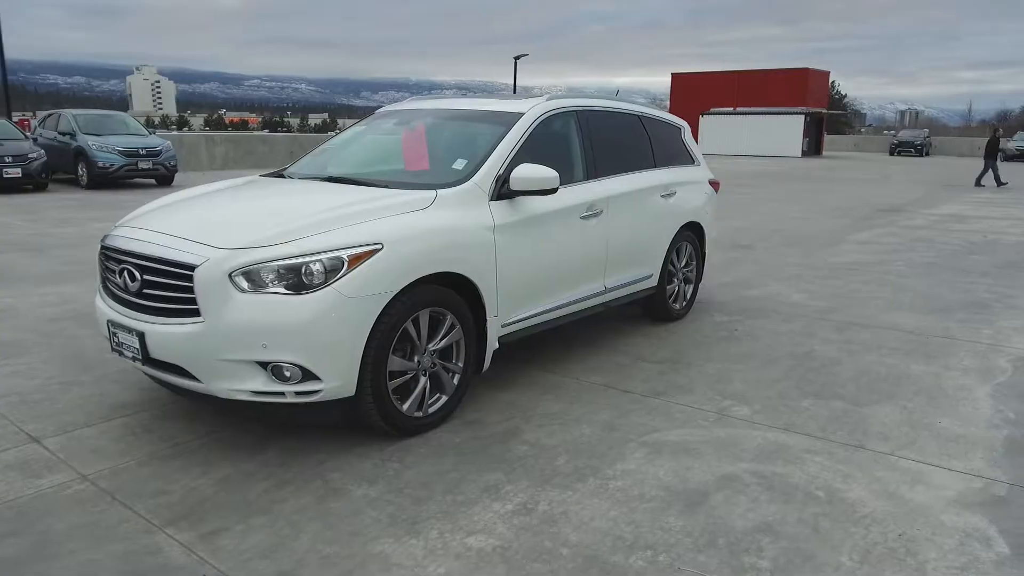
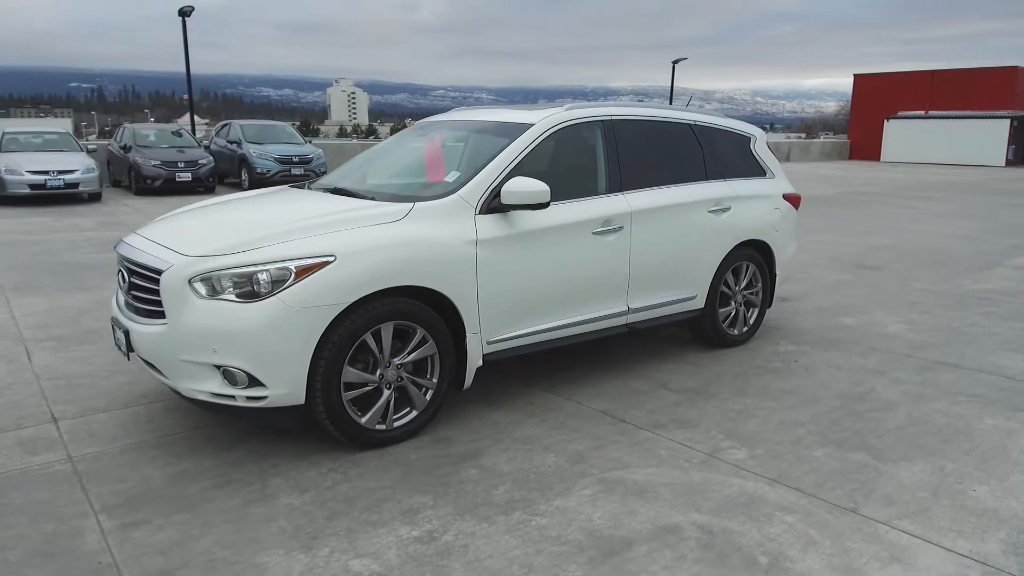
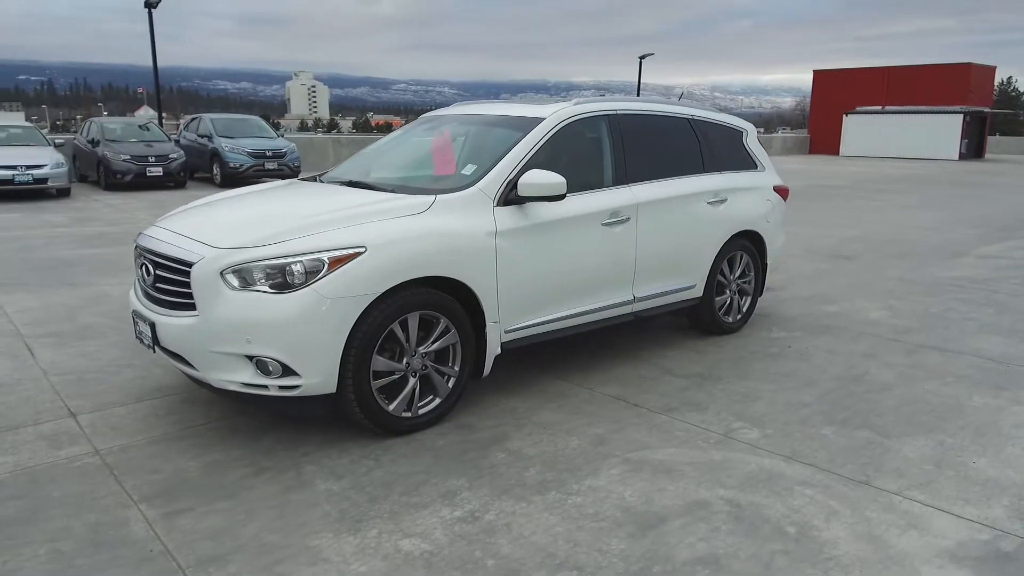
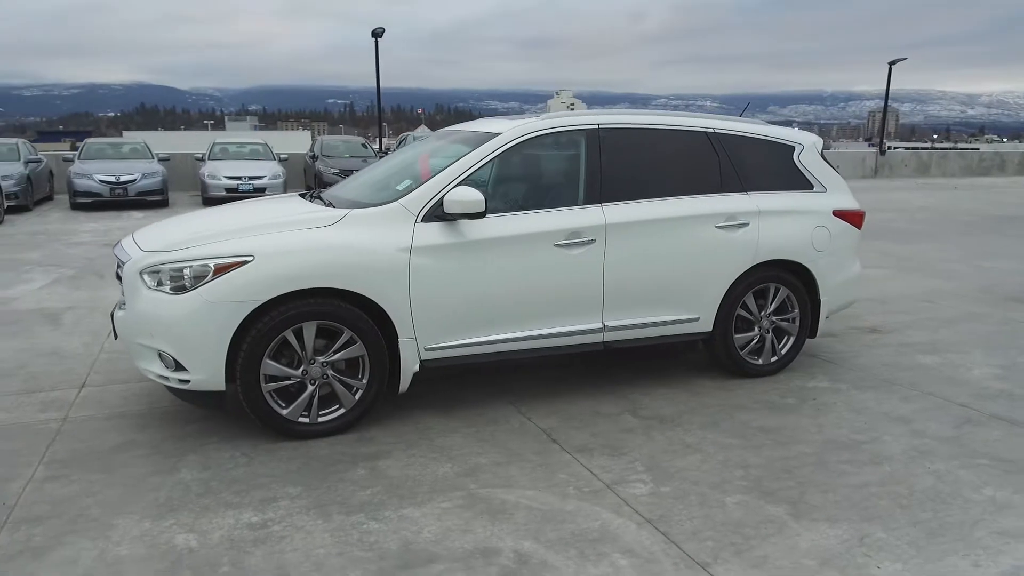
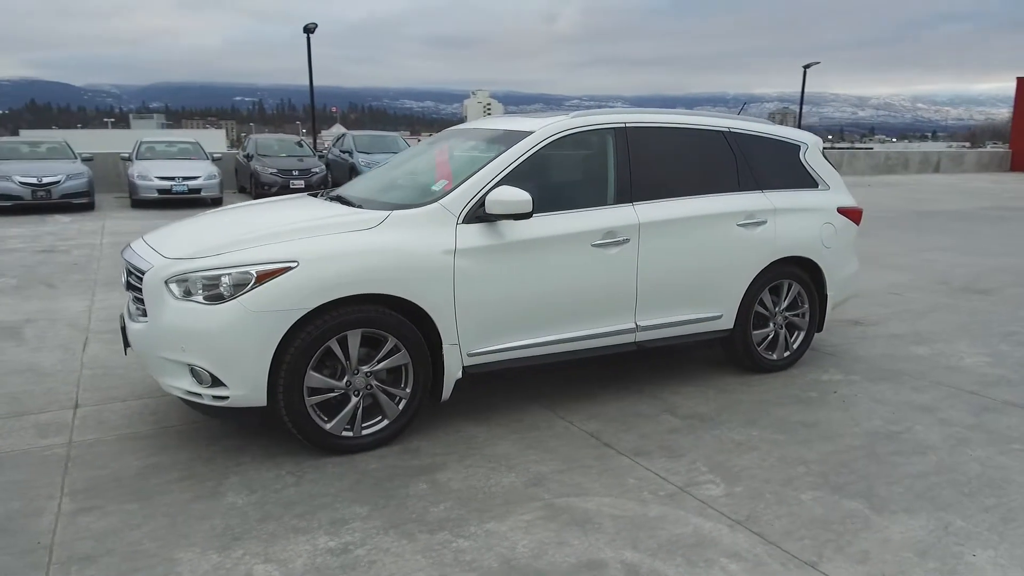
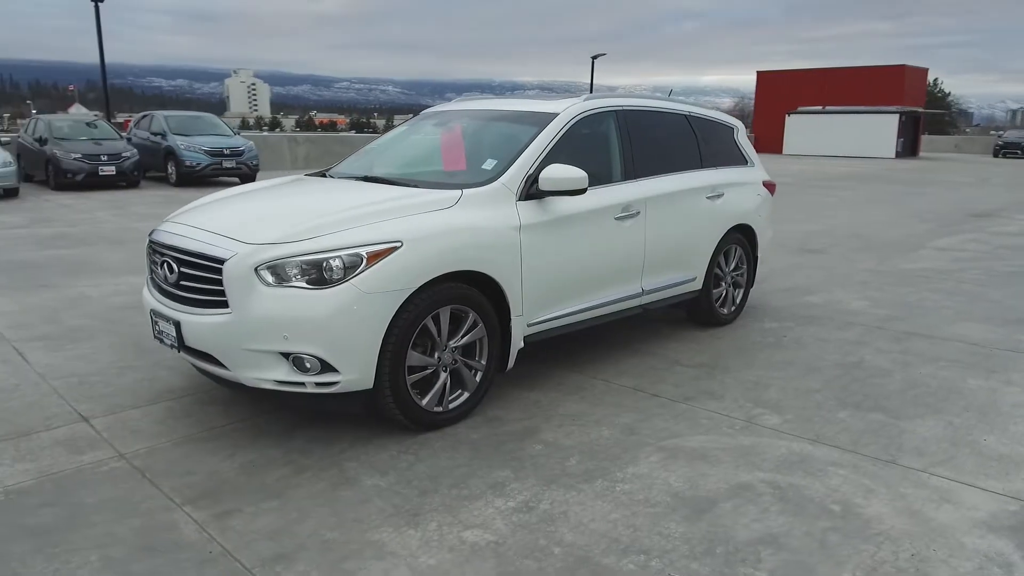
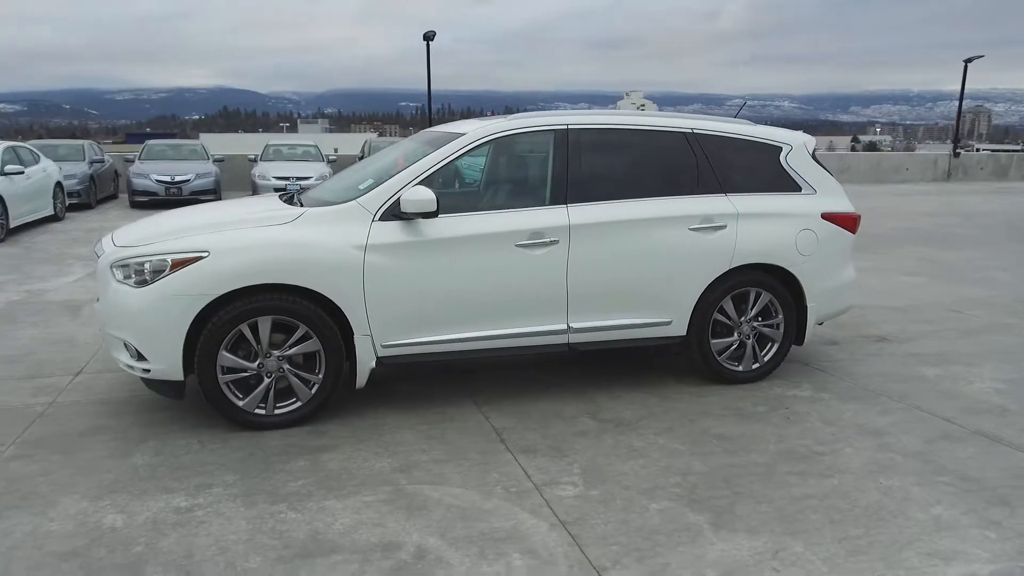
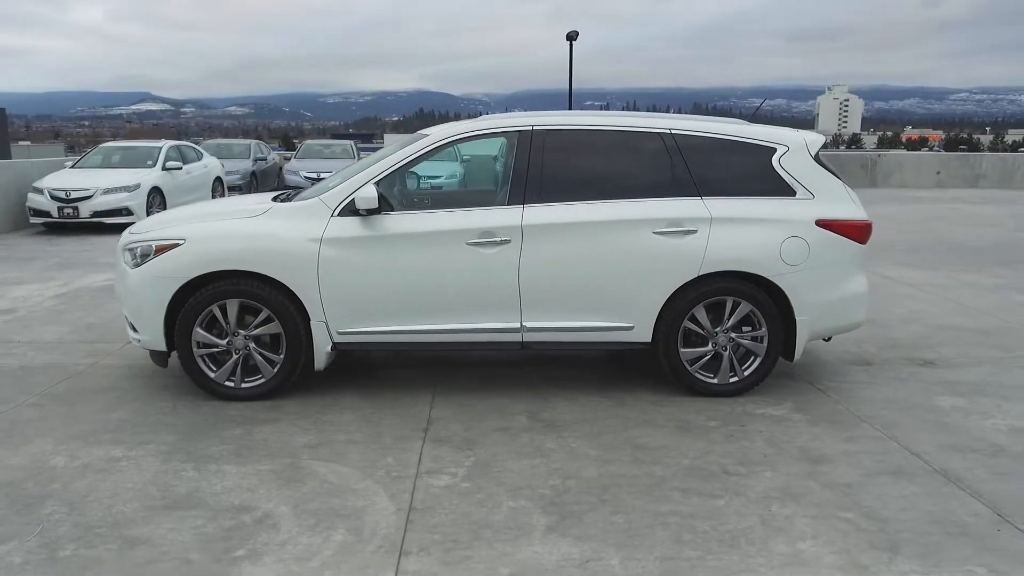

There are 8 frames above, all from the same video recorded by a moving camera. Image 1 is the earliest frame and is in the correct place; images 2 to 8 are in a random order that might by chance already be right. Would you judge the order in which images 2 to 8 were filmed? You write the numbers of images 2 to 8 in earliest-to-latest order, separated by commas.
6, 3, 2, 5, 4, 7, 8
